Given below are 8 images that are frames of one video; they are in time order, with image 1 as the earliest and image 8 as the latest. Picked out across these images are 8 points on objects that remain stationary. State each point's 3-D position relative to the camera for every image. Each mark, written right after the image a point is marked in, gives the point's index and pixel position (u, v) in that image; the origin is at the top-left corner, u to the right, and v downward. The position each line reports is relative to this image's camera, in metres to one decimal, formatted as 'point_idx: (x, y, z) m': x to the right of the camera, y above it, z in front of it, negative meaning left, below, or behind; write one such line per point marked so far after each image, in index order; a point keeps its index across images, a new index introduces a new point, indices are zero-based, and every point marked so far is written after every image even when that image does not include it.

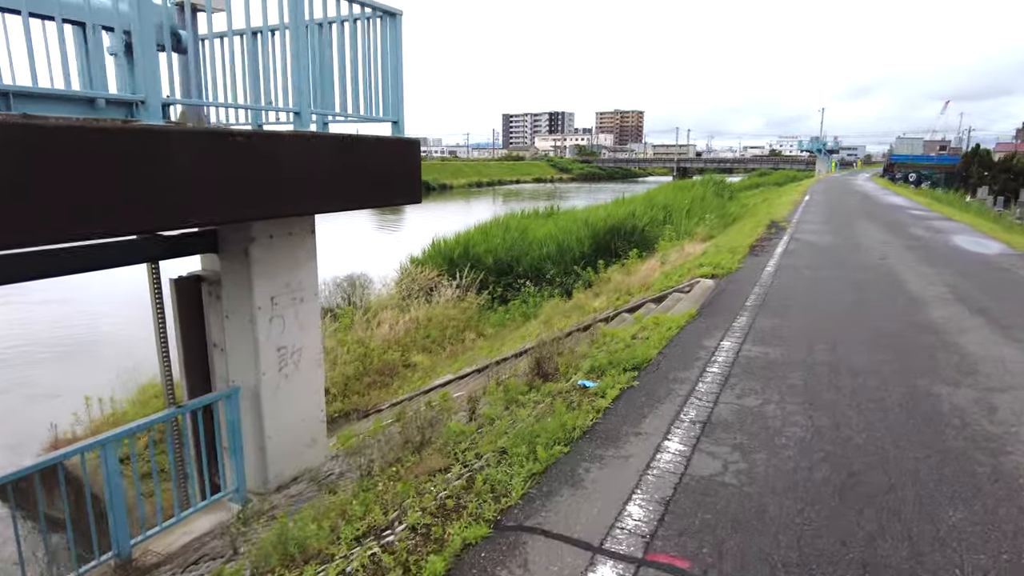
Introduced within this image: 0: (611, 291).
0: (+1.0, 0.0, +6.8) m
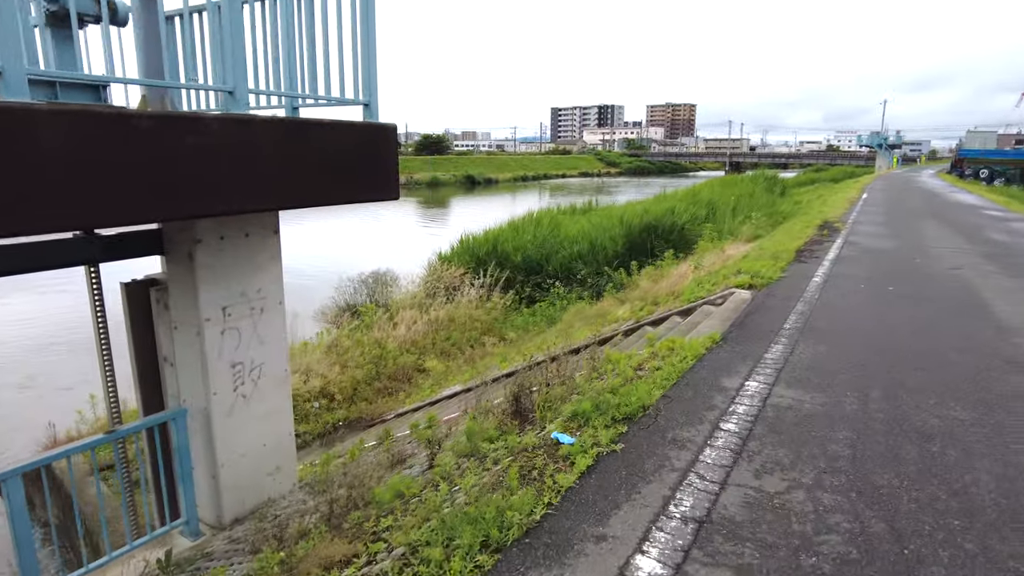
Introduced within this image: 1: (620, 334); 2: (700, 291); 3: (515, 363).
0: (+1.2, -0.1, +6.1) m
1: (+0.8, -0.4, +4.9) m
2: (+1.5, 0.0, +5.0) m
3: (+0.1, -0.7, +6.0) m
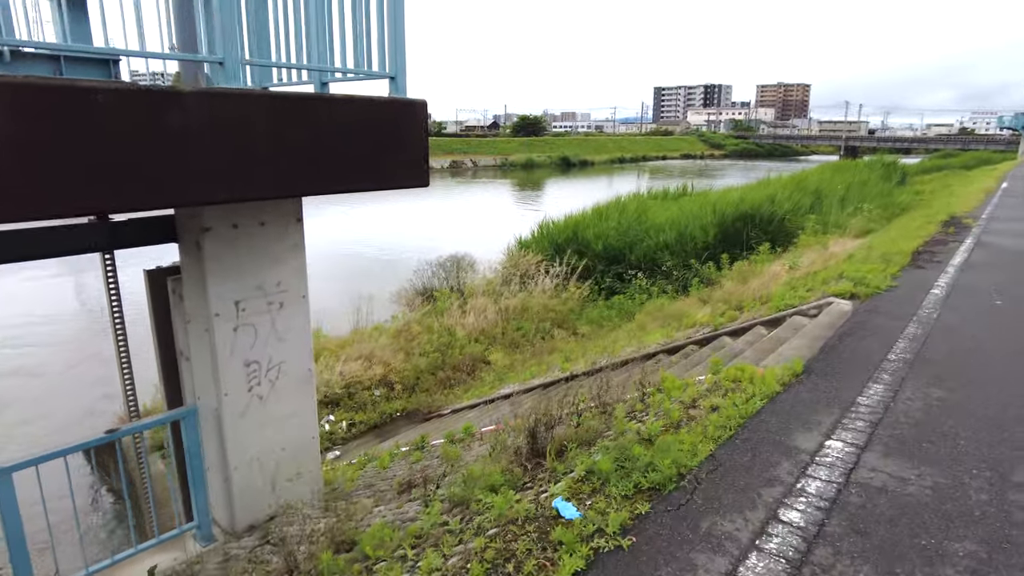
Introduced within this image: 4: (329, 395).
0: (+1.7, -0.1, +5.5) m
1: (+1.2, -0.4, +4.3) m
2: (+1.9, -0.1, +4.3) m
3: (+0.6, -0.7, +5.5) m
4: (-1.9, -1.1, +6.7) m
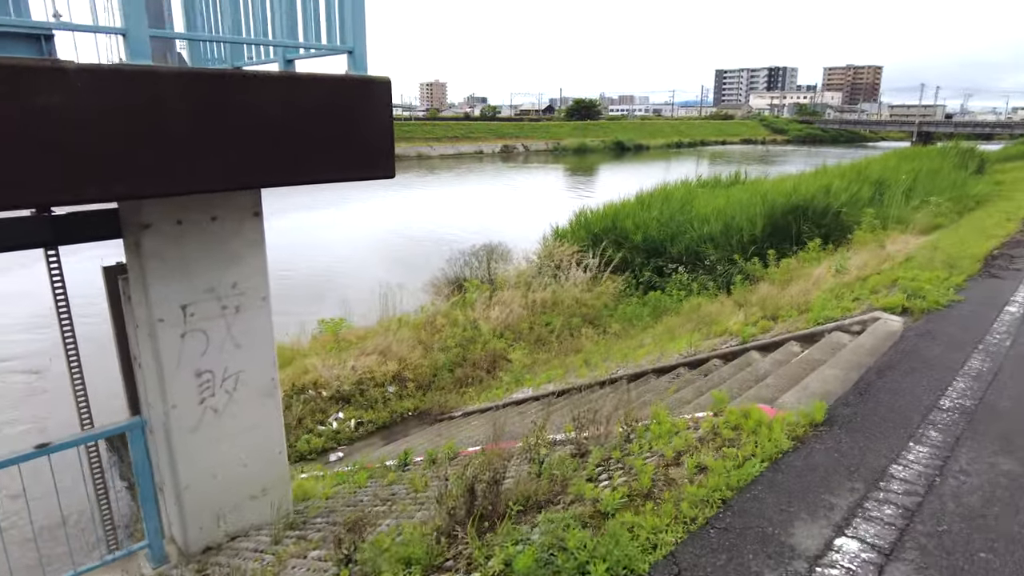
0: (+1.8, -0.1, +4.9) m
1: (+1.2, -0.4, +3.8) m
2: (+1.9, -0.1, +3.8) m
3: (+0.7, -0.7, +5.1) m
4: (-1.7, -1.0, +6.4) m
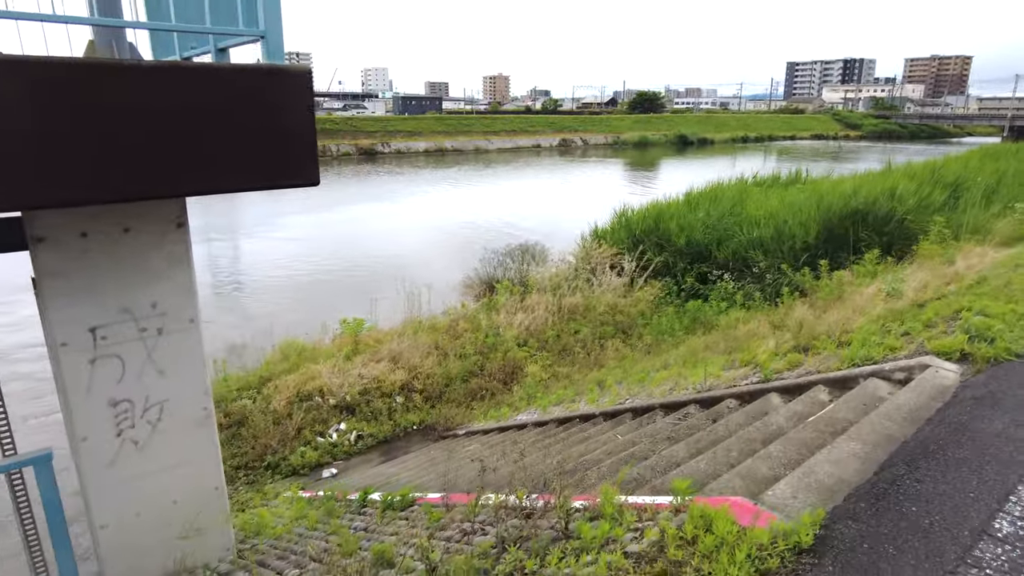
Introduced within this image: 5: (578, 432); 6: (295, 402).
0: (+1.8, -0.3, +4.2) m
1: (+1.1, -0.6, +3.2) m
2: (+1.8, -0.3, +3.1) m
3: (+0.7, -0.8, +4.5) m
4: (-1.6, -1.1, +6.1) m
5: (+0.4, -0.9, +3.8) m
6: (-2.1, -1.1, +6.1) m
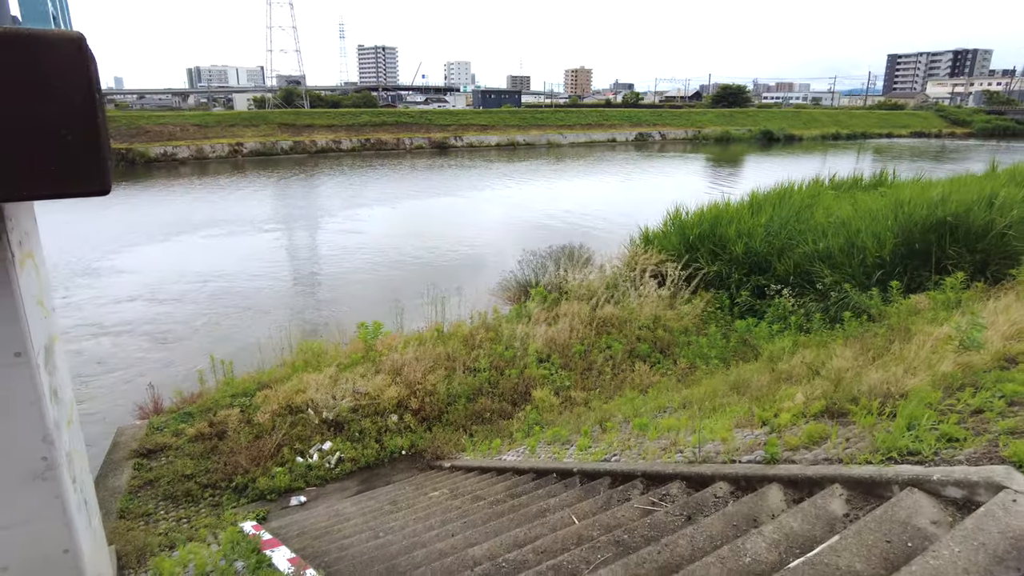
0: (+1.6, -0.5, +3.3) m
1: (+0.8, -0.7, +2.4) m
2: (+1.5, -0.5, +2.2) m
3: (+0.5, -0.9, +3.8) m
4: (-1.6, -1.1, +5.6) m
5: (+0.2, -1.0, +3.1) m
6: (-2.0, -1.1, +5.6) m
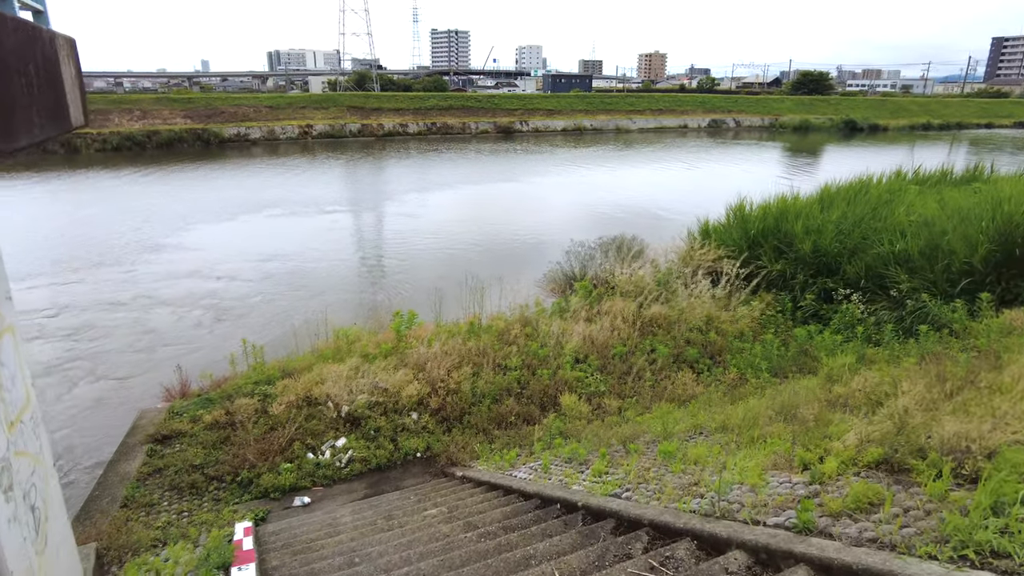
0: (+1.6, -0.5, +2.7) m
1: (+0.7, -0.8, +1.9) m
2: (+1.3, -0.6, +1.7) m
3: (+0.5, -0.9, +3.3) m
4: (-1.4, -1.0, +5.3) m
5: (+0.1, -1.0, +2.7) m
6: (-1.8, -1.0, +5.4) m
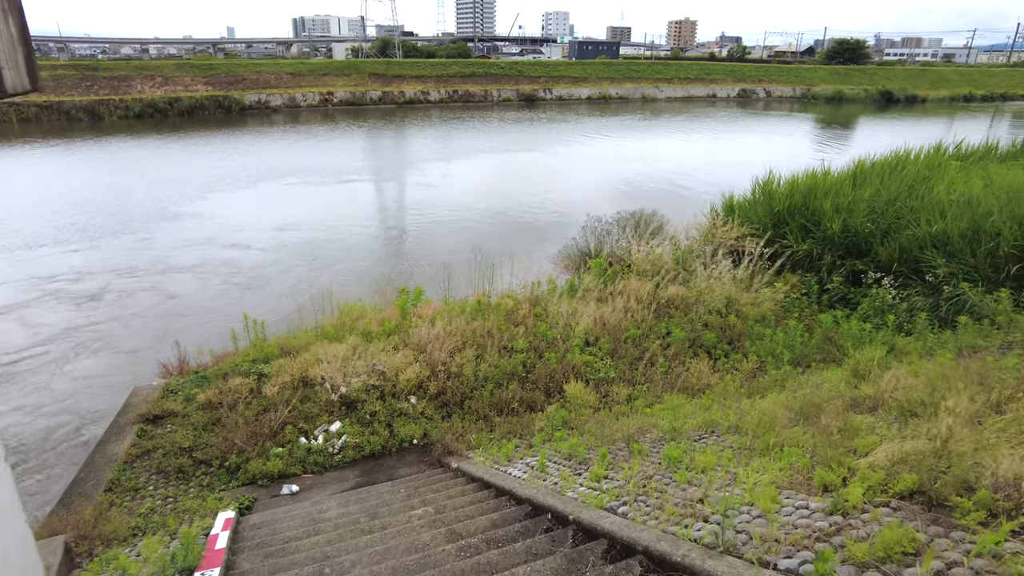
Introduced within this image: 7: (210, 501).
0: (+1.6, -0.5, +2.4) m
1: (+0.6, -0.8, +1.6) m
2: (+1.2, -0.6, +1.3) m
3: (+0.5, -0.9, +3.0) m
4: (-1.3, -0.8, +5.1) m
5: (0.0, -1.0, +2.4) m
6: (-1.8, -0.8, +5.2) m
7: (-1.9, -1.4, +4.0) m
